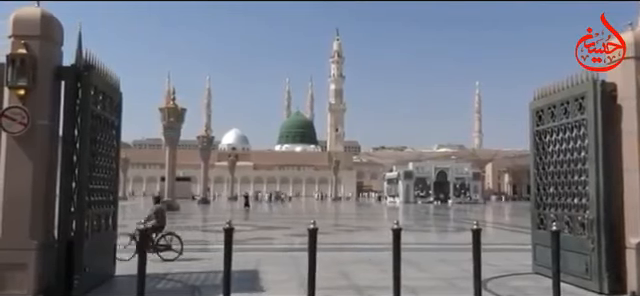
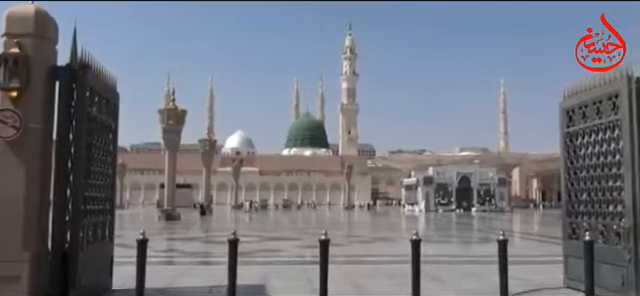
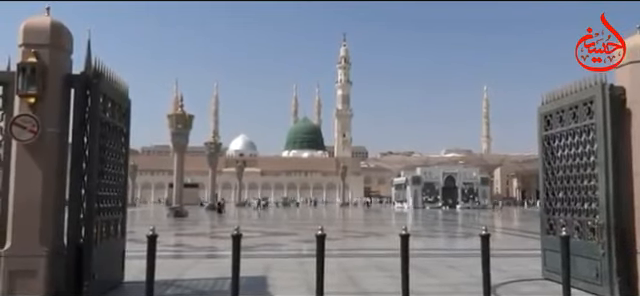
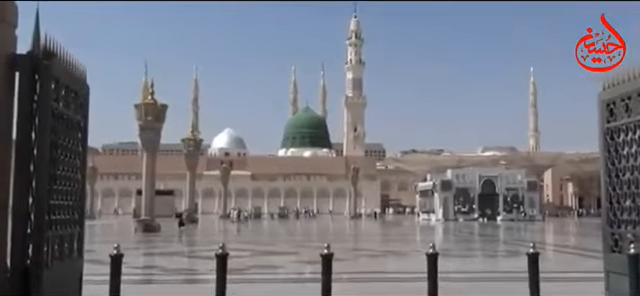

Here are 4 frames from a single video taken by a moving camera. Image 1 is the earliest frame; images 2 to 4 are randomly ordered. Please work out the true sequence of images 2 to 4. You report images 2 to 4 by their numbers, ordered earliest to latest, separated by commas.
3, 2, 4
